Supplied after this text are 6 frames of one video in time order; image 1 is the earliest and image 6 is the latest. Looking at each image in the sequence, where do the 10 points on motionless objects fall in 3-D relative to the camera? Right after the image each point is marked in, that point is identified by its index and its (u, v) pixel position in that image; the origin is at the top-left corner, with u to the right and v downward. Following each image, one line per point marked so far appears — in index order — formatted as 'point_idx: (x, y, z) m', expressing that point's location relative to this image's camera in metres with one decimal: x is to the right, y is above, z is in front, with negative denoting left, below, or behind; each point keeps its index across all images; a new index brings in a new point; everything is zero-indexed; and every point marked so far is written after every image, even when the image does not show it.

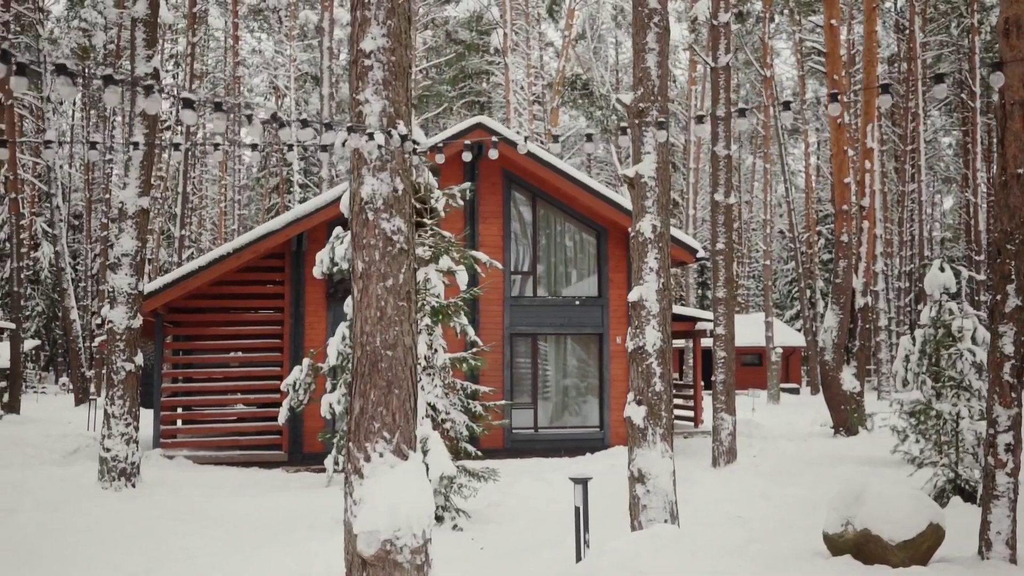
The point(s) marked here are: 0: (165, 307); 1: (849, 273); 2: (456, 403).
0: (-6.7, -0.4, +15.9) m
1: (+8.0, +0.3, +19.8) m
2: (-0.6, -1.3, +9.3) m
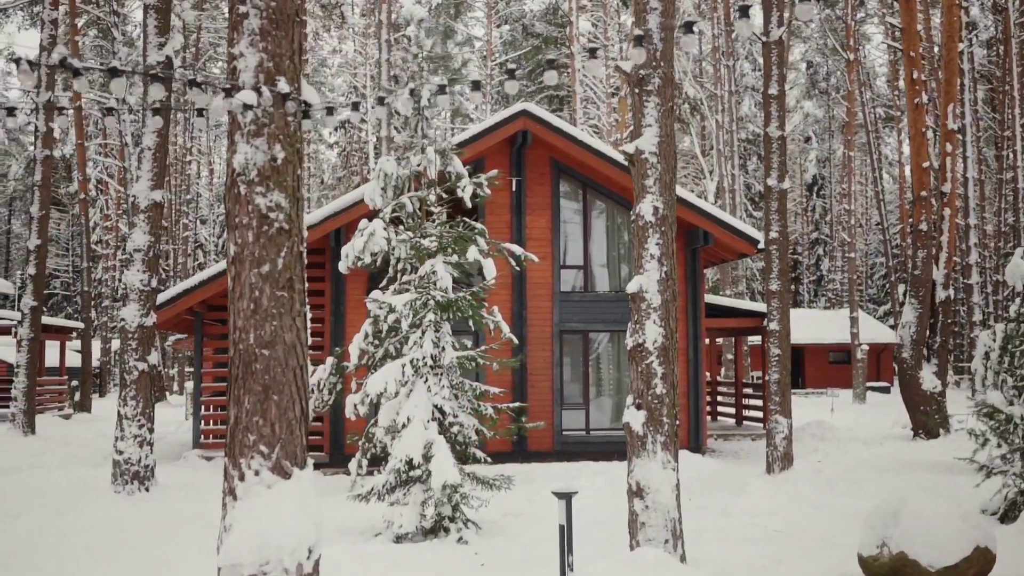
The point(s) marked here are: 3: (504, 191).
0: (-5.8, -0.3, +15.8) m
1: (+9.2, +0.5, +18.2) m
2: (-0.5, -1.2, +8.7) m
3: (-0.1, +2.0, +17.0) m
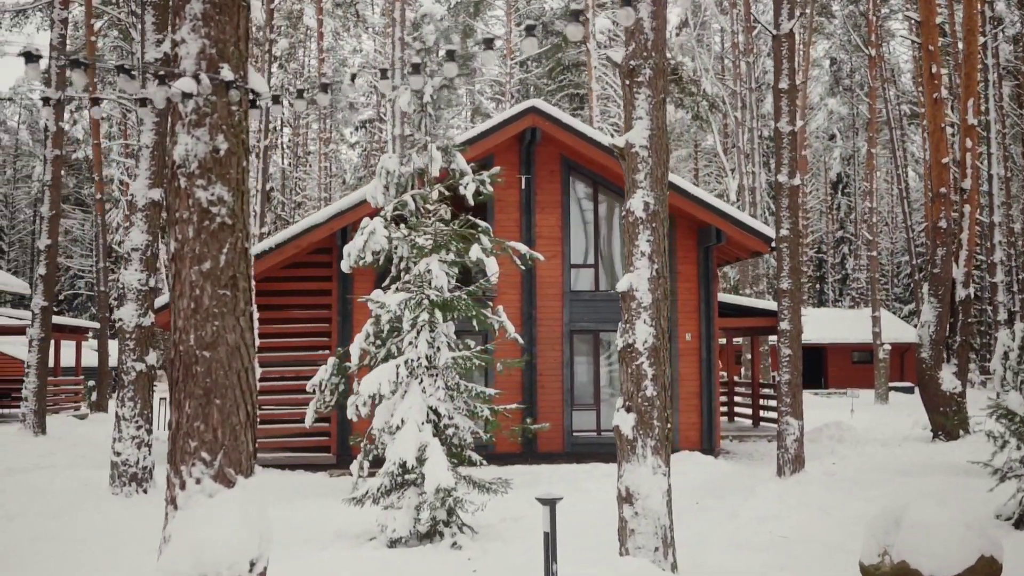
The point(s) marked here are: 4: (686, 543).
0: (-5.7, -0.3, +15.8) m
1: (+9.4, +0.5, +17.8) m
2: (-0.5, -1.2, +8.5) m
3: (0.0, +2.0, +16.8) m
4: (+1.8, -2.6, +8.5) m
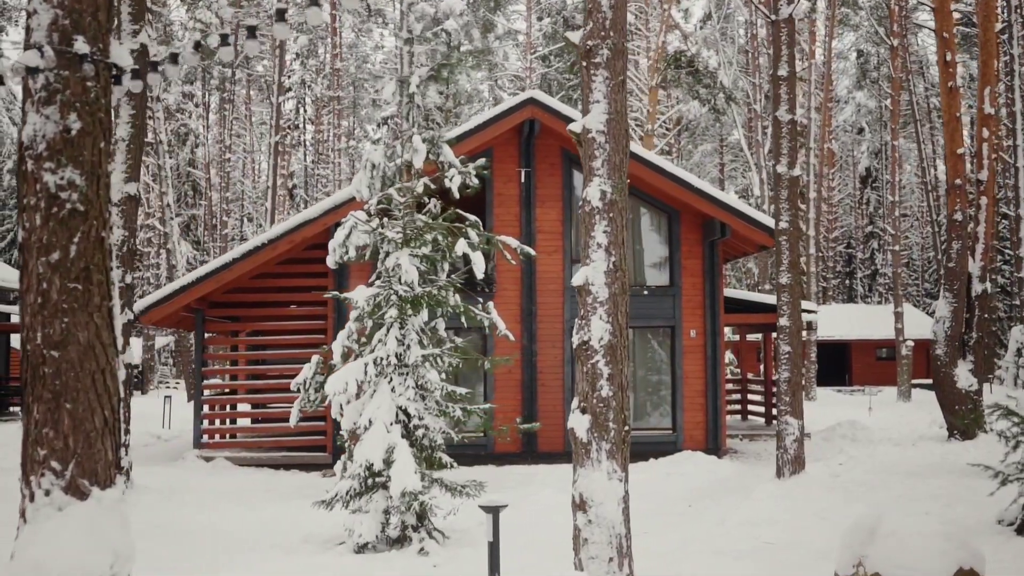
0: (-5.7, -0.3, +15.6) m
1: (+9.4, +0.7, +17.2) m
2: (-0.8, -1.2, +8.2) m
3: (0.0, +2.1, +16.5) m
4: (+1.5, -2.6, +8.2) m
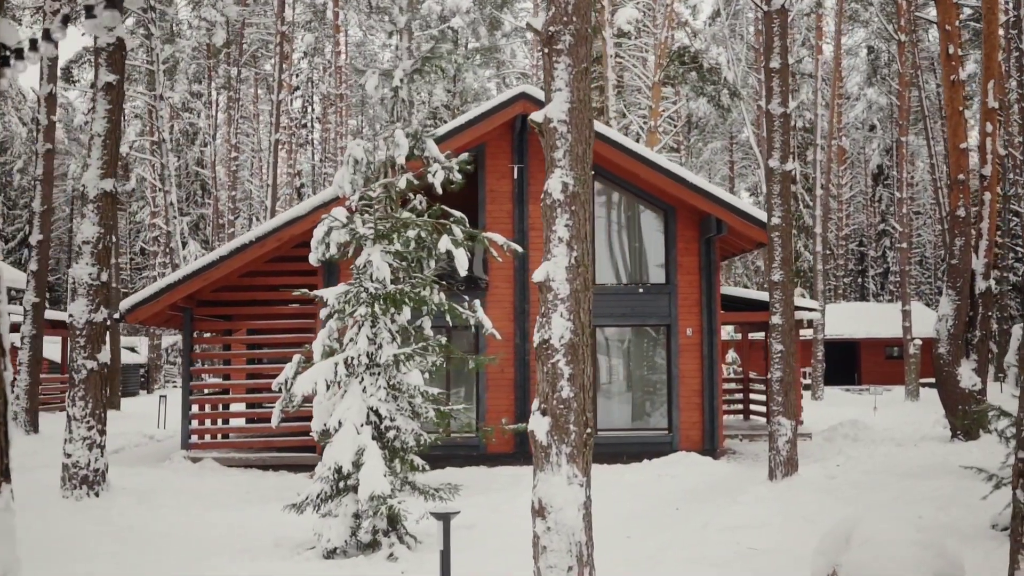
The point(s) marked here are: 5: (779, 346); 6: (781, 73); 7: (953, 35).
0: (-5.9, -0.2, +15.5) m
1: (+9.2, +0.7, +16.9) m
2: (-1.0, -1.2, +8.0) m
3: (-0.1, +2.1, +16.3) m
4: (+1.3, -2.5, +7.9) m
5: (+3.8, -0.8, +11.8) m
6: (+3.8, +3.0, +11.8) m
7: (+9.0, +5.2, +17.0) m
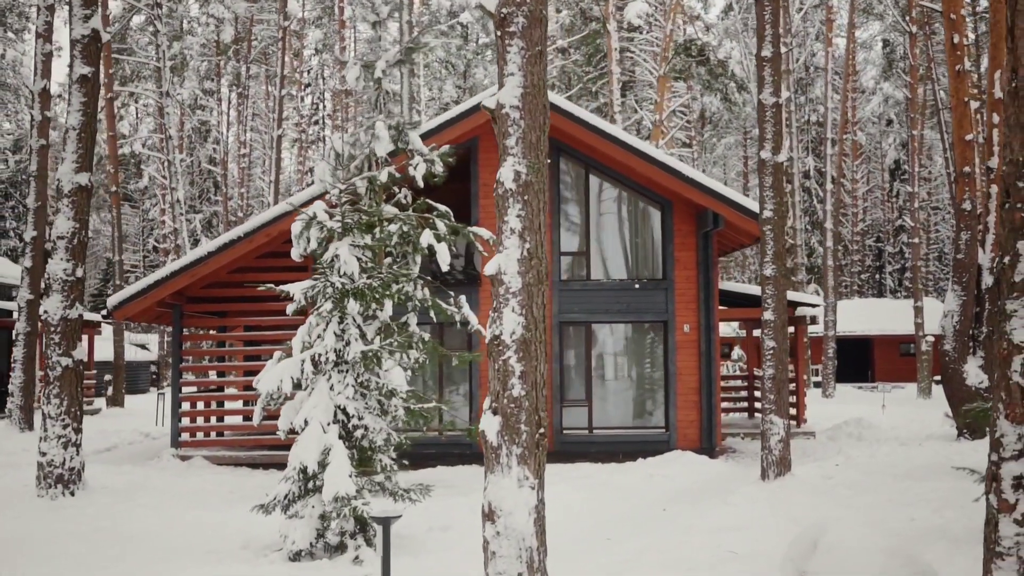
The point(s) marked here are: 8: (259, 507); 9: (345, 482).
0: (-6.0, -0.2, +15.3) m
1: (+9.1, +0.8, +16.5) m
2: (-1.2, -1.1, +7.8) m
3: (-0.3, +2.2, +16.0) m
4: (+1.0, -2.5, +7.7) m
5: (+3.6, -0.8, +11.5) m
6: (+3.6, +3.1, +11.5) m
7: (+8.9, +5.3, +16.6) m
8: (-2.3, -2.0, +7.7) m
9: (-1.4, -1.6, +7.0) m
